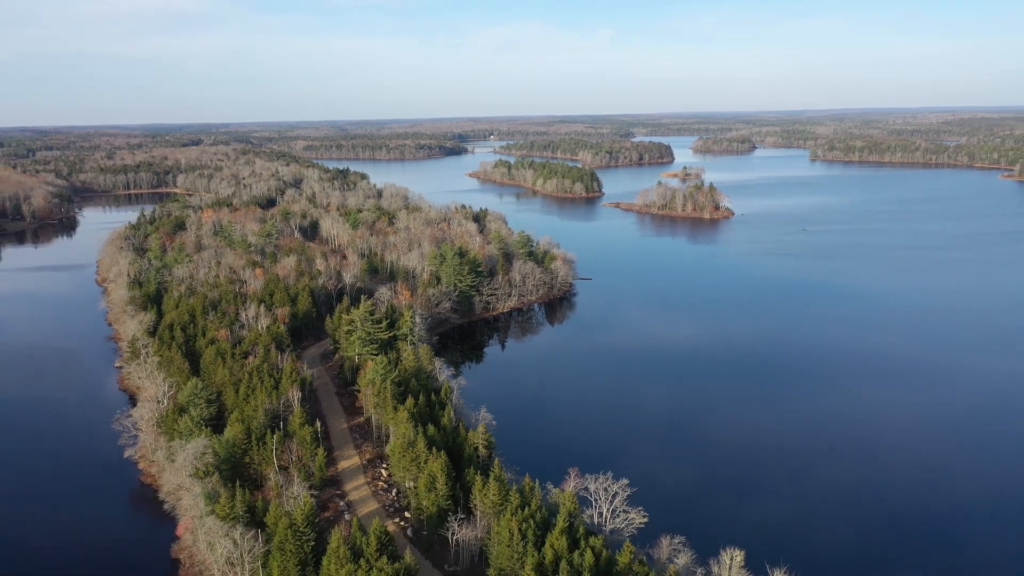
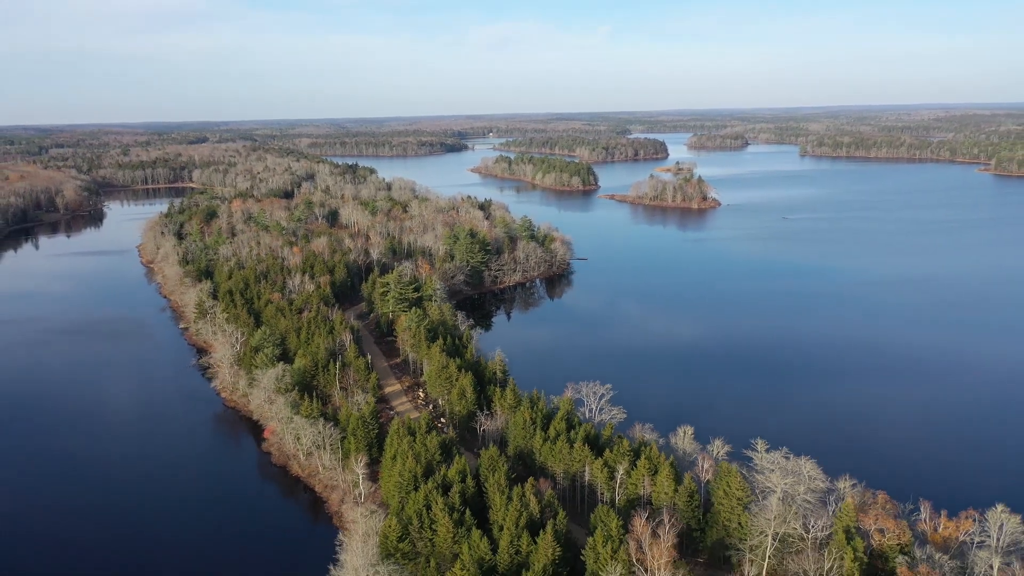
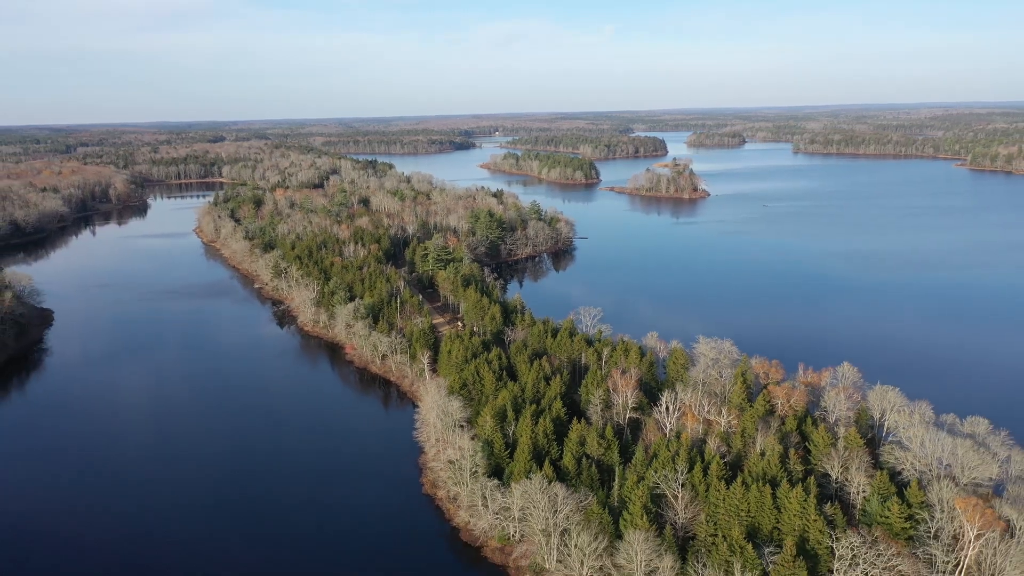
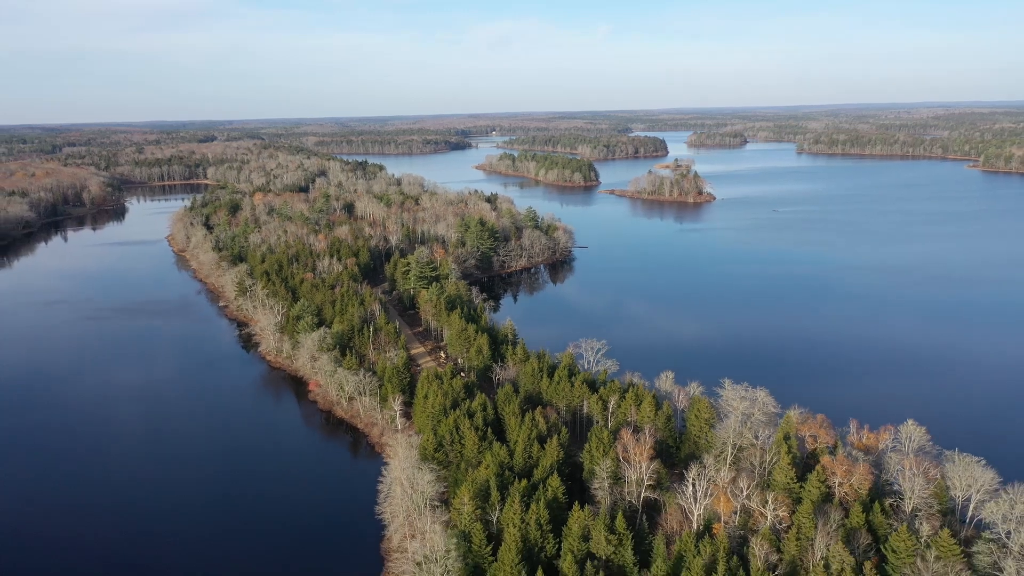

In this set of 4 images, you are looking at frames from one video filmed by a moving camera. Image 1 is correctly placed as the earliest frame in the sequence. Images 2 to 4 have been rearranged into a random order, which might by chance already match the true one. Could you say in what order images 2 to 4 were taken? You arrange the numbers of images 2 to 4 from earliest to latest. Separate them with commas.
2, 4, 3
